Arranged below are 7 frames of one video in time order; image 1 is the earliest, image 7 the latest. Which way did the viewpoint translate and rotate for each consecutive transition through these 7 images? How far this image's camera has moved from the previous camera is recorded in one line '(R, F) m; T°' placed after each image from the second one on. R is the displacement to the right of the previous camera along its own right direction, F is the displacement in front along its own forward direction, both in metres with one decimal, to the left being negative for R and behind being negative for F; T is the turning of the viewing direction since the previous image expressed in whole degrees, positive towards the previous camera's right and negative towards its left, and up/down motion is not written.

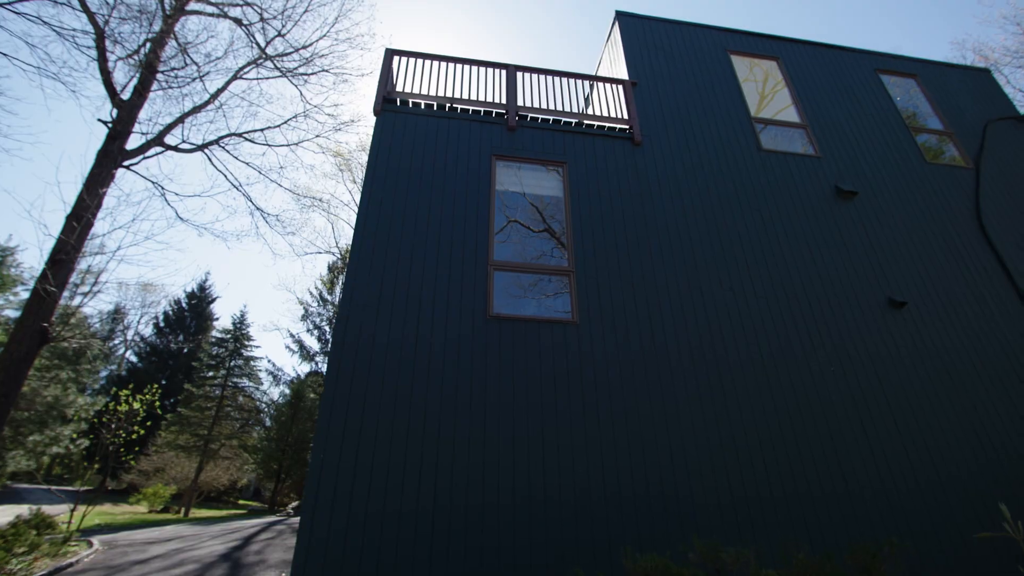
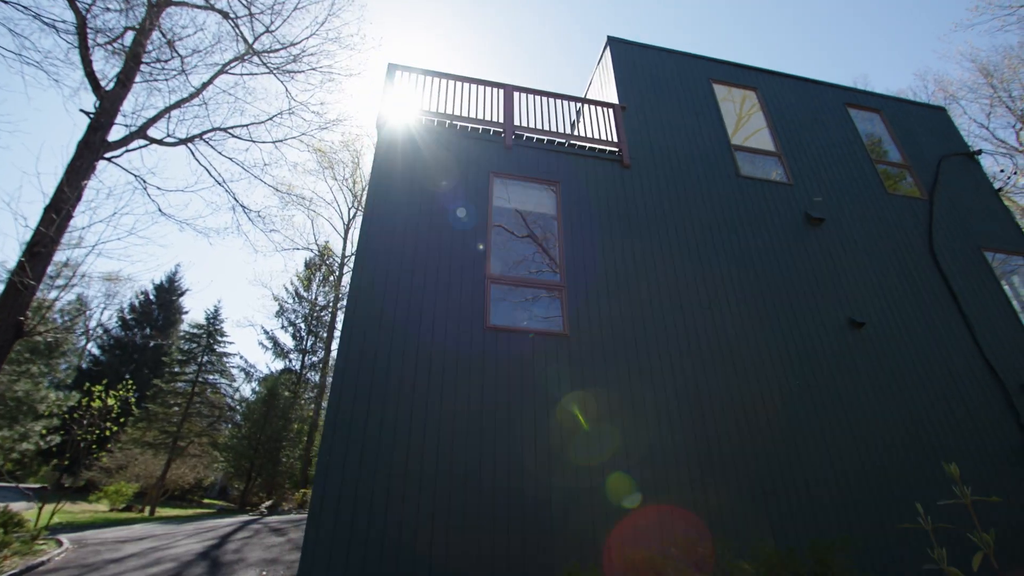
(-0.2, -0.3) m; +3°
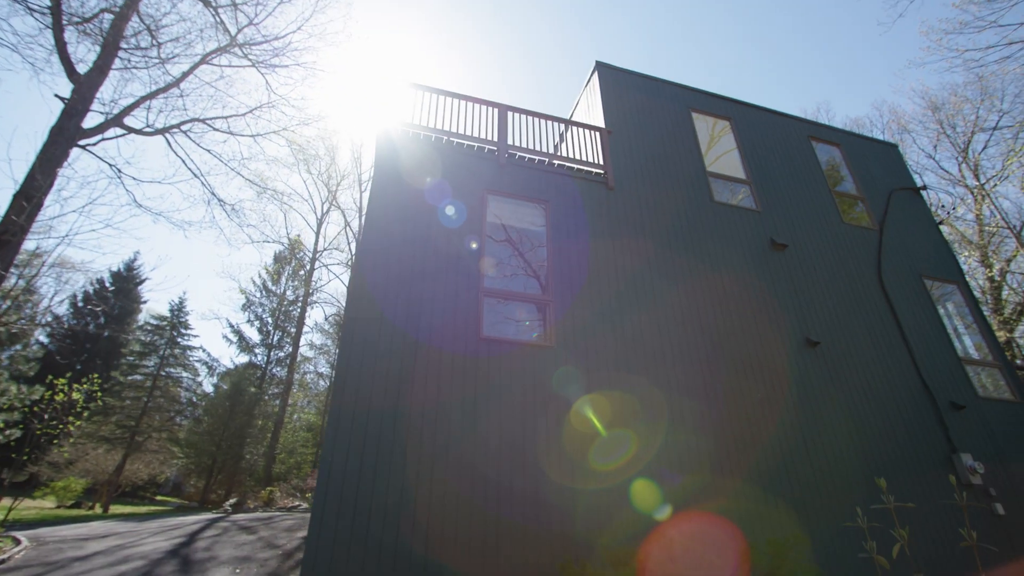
(-0.3, -0.3) m; +4°
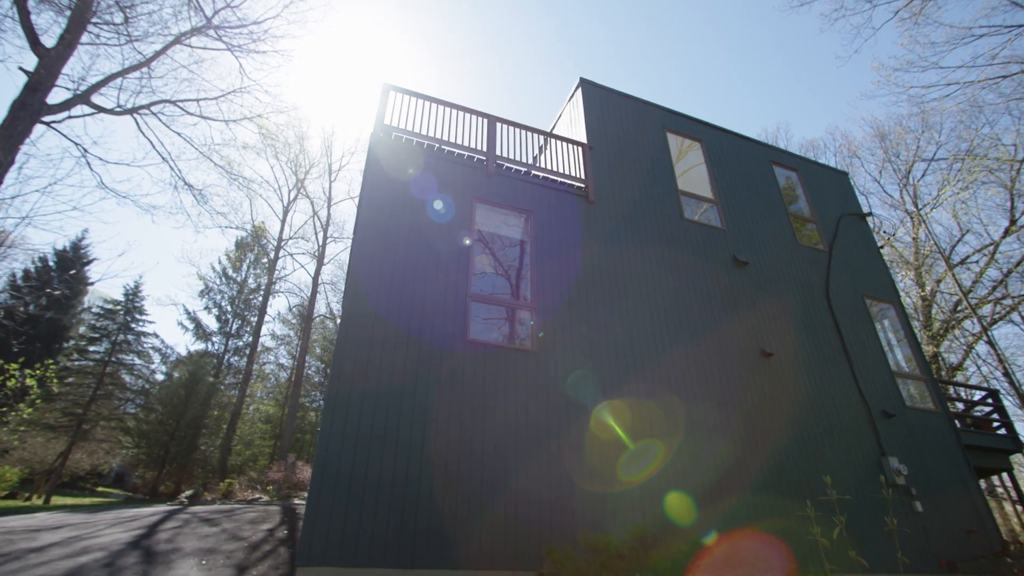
(-0.3, -0.3) m; +4°
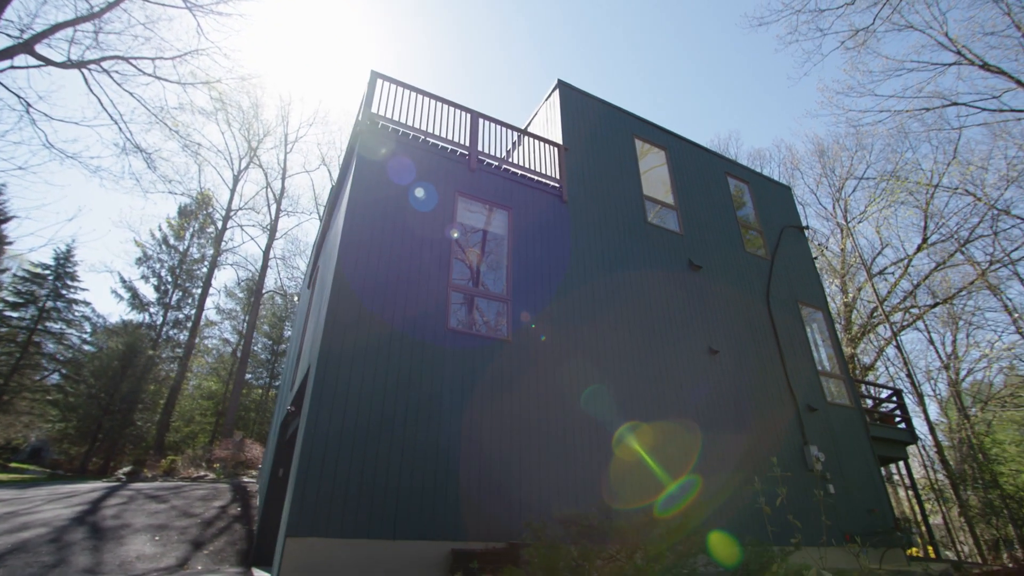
(-0.3, -0.3) m; +6°
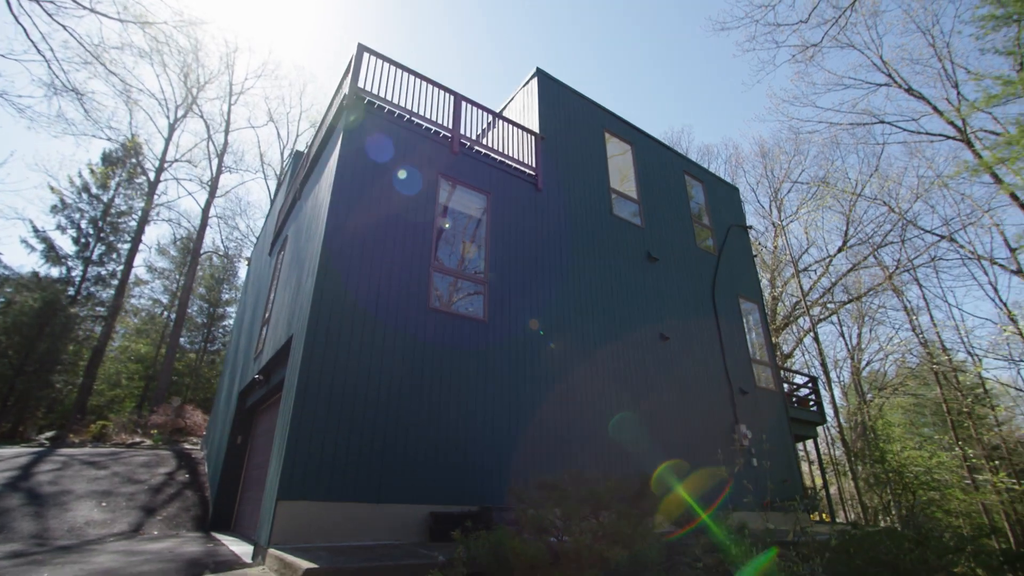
(-0.4, -0.3) m; +7°
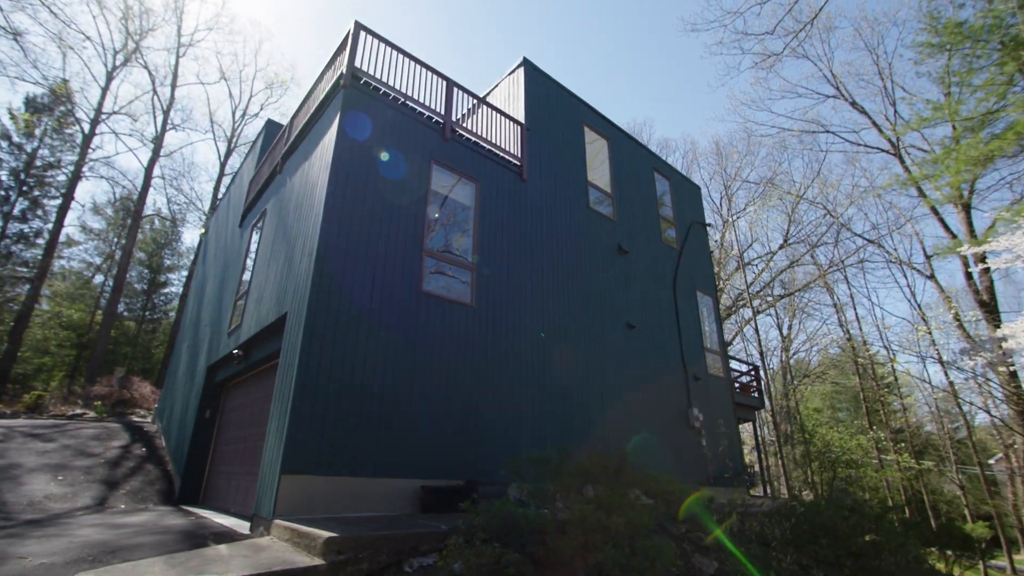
(-0.5, -0.3) m; +6°
